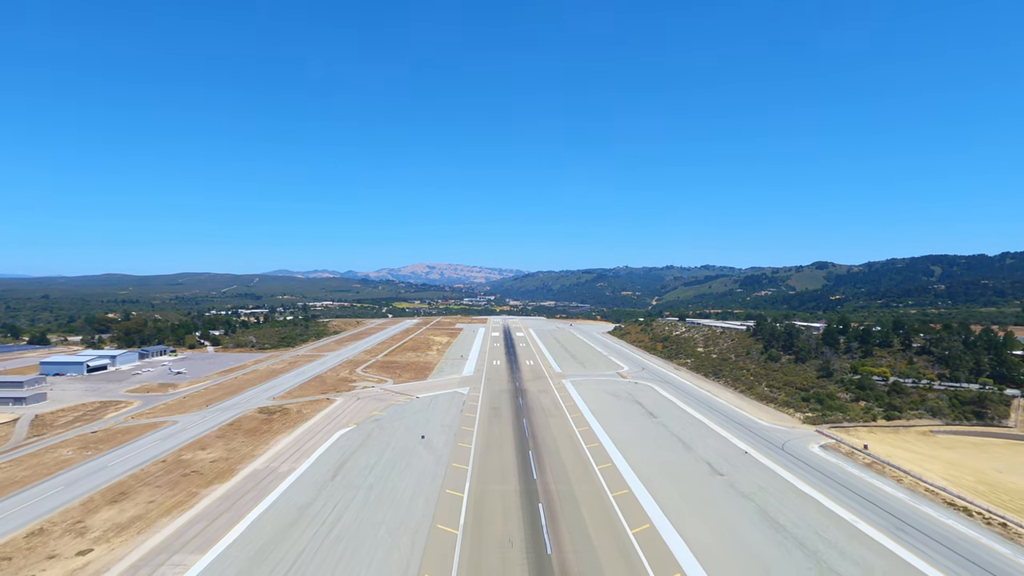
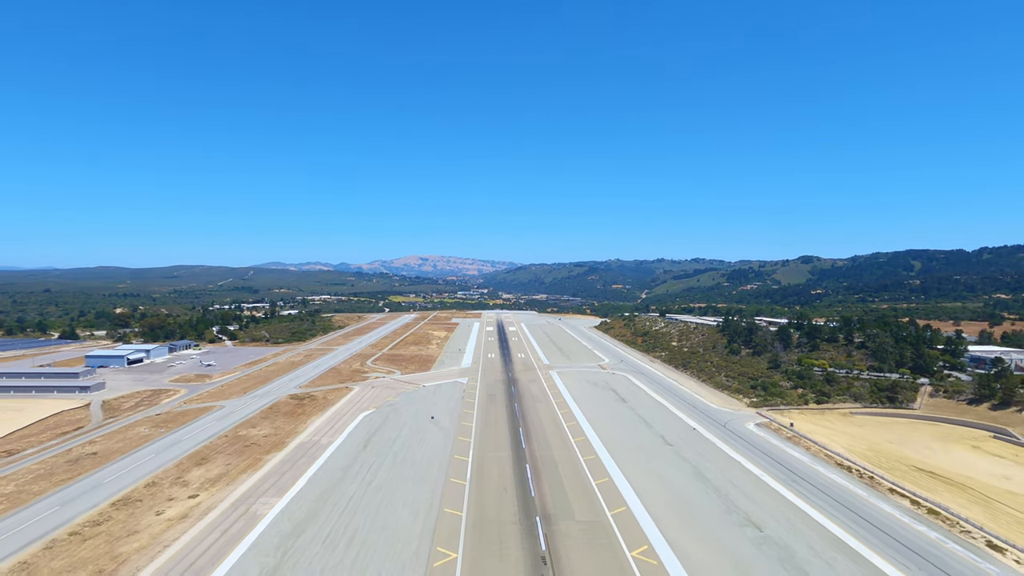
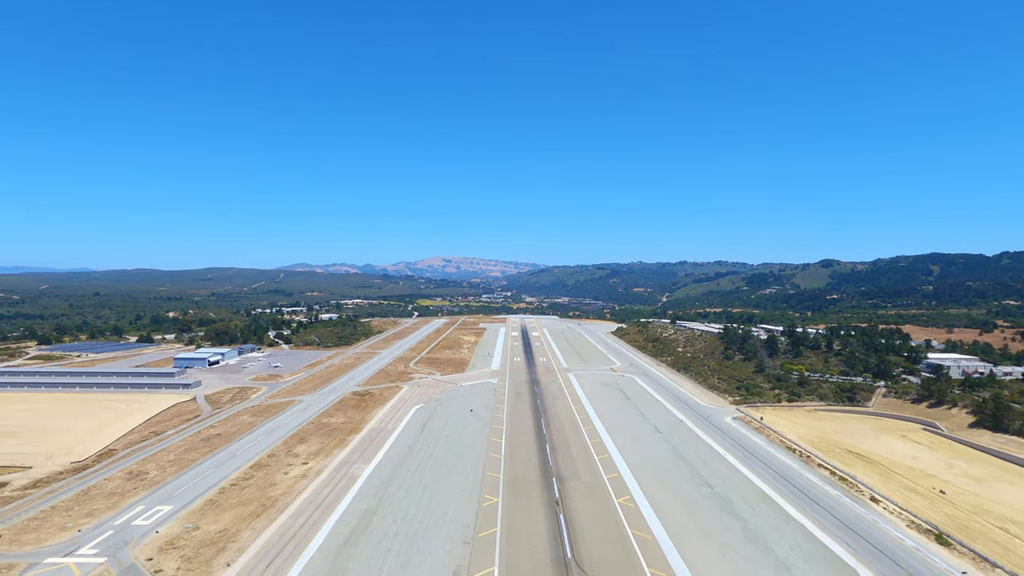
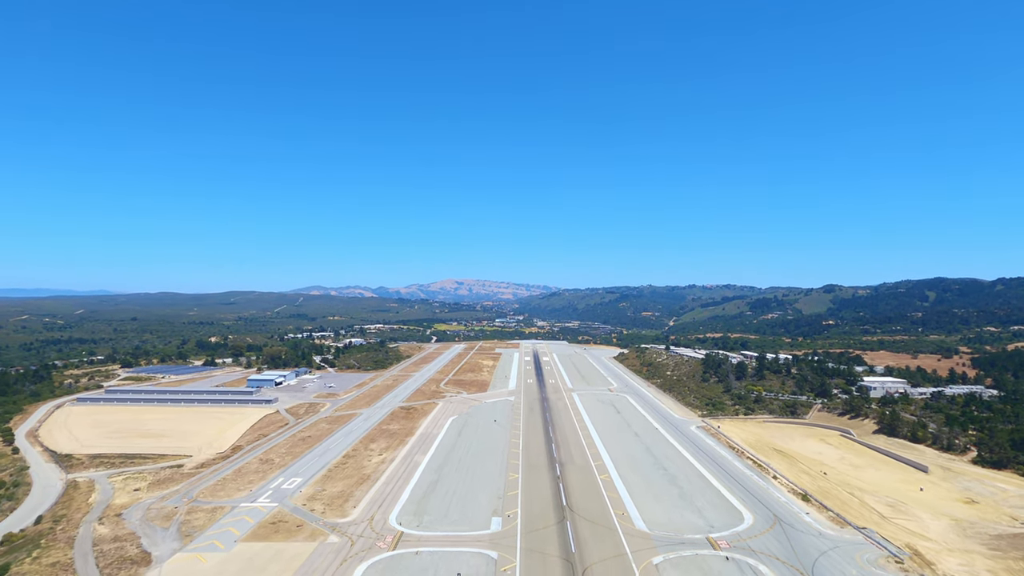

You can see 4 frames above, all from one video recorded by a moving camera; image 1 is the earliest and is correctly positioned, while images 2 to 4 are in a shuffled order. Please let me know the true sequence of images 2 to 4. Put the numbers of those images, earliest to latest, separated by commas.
2, 3, 4
